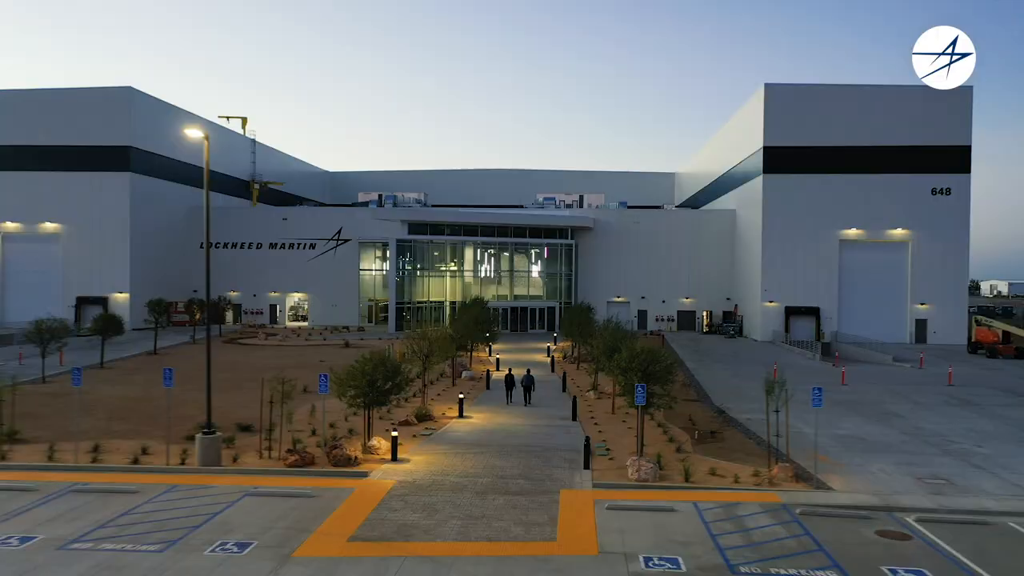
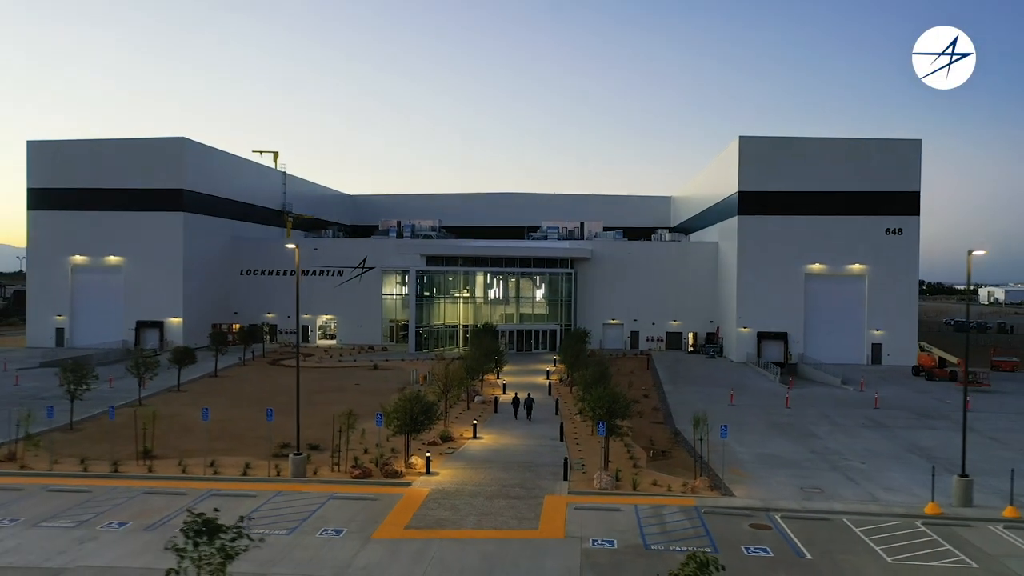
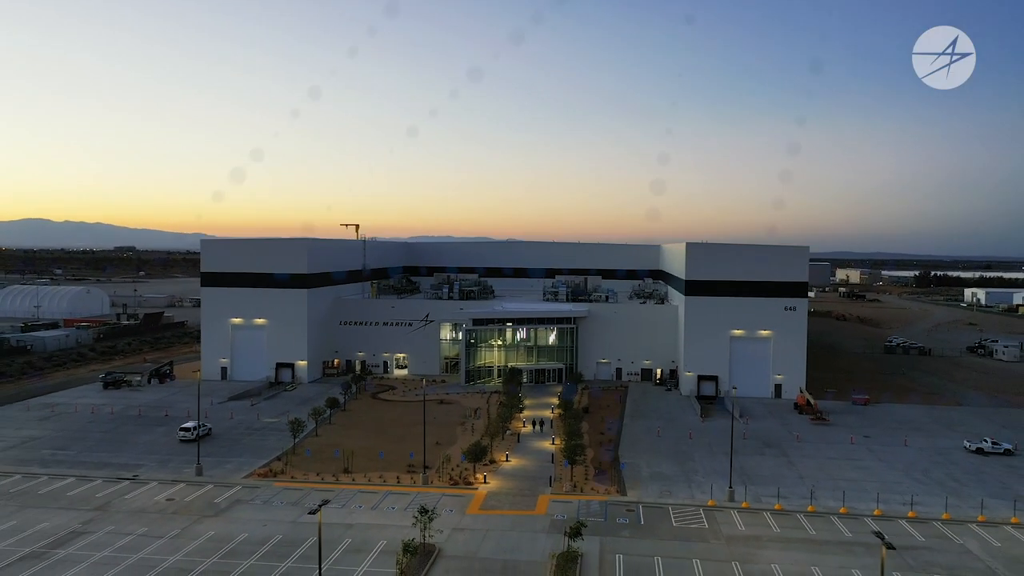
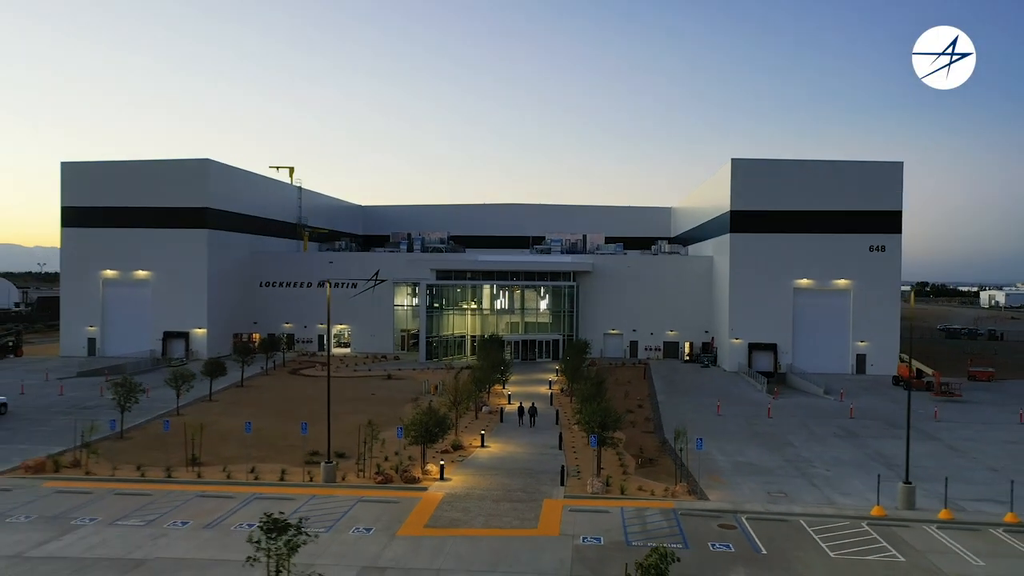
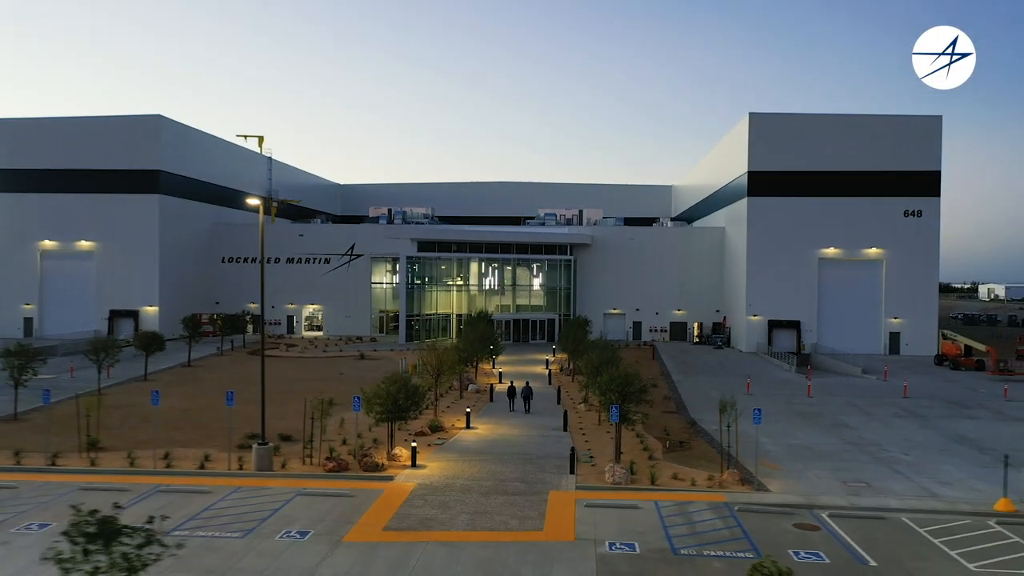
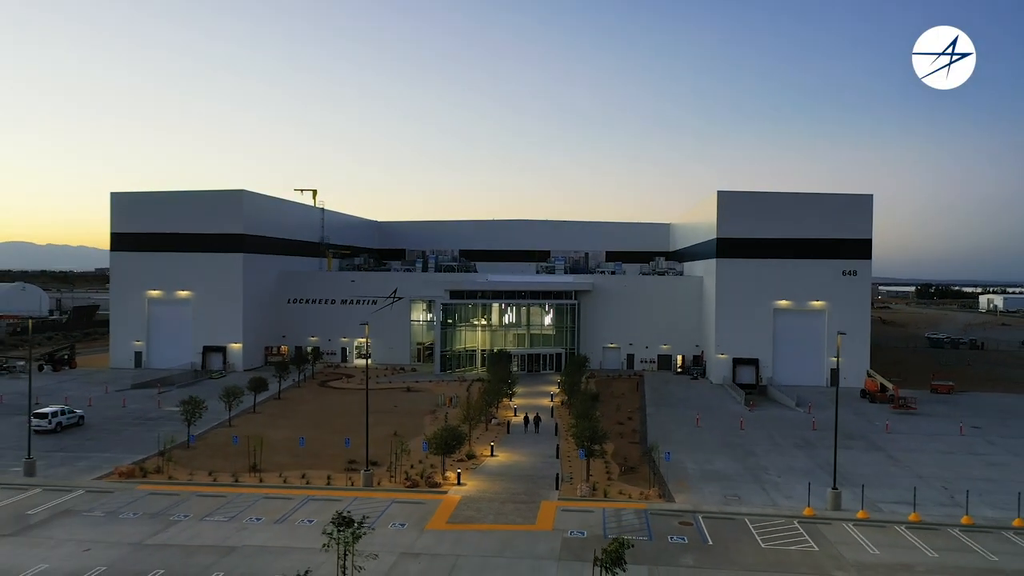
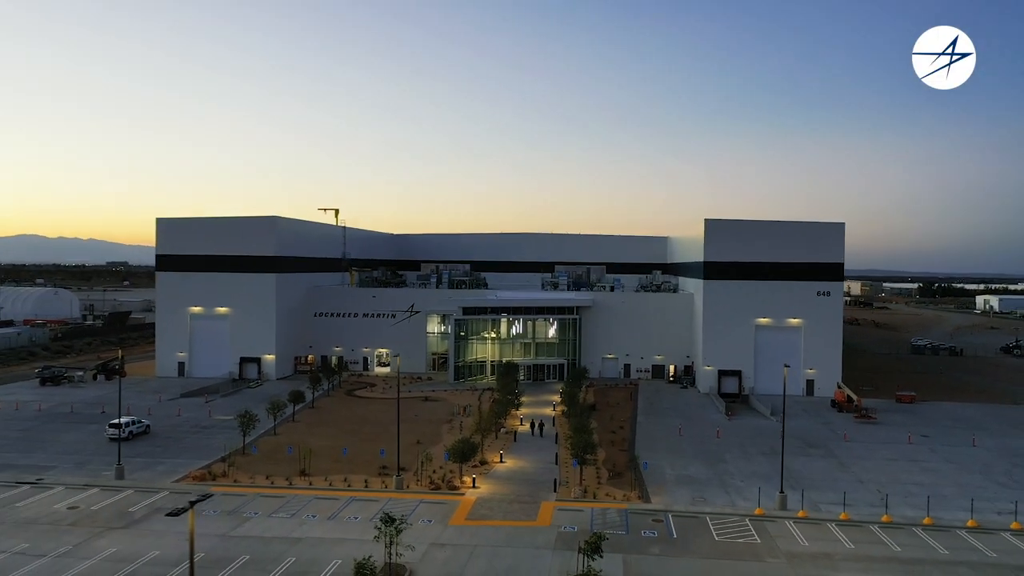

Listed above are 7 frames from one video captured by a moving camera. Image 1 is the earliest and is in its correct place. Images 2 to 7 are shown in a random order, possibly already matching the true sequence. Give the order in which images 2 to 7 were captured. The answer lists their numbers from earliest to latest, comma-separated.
5, 2, 4, 6, 7, 3
